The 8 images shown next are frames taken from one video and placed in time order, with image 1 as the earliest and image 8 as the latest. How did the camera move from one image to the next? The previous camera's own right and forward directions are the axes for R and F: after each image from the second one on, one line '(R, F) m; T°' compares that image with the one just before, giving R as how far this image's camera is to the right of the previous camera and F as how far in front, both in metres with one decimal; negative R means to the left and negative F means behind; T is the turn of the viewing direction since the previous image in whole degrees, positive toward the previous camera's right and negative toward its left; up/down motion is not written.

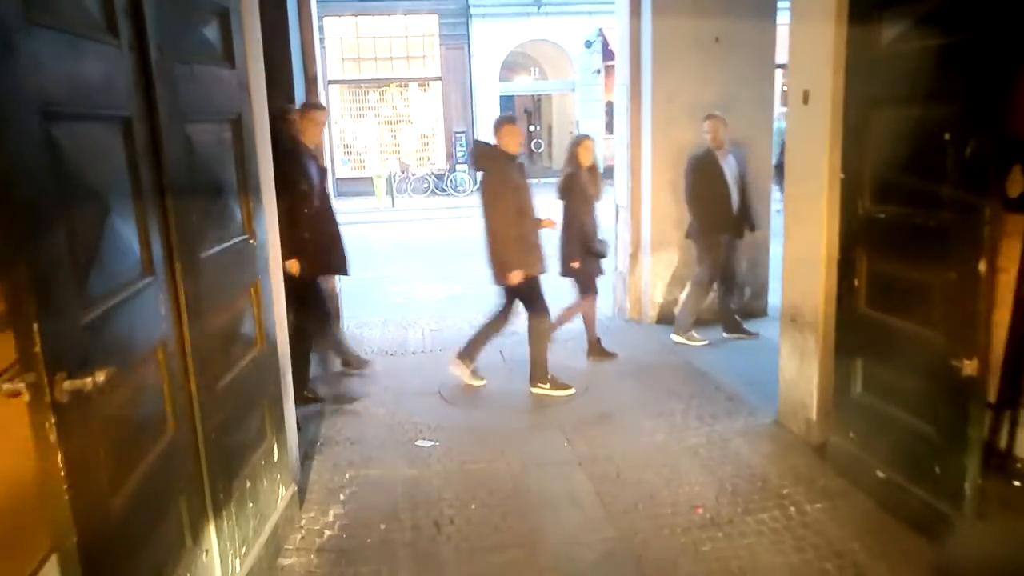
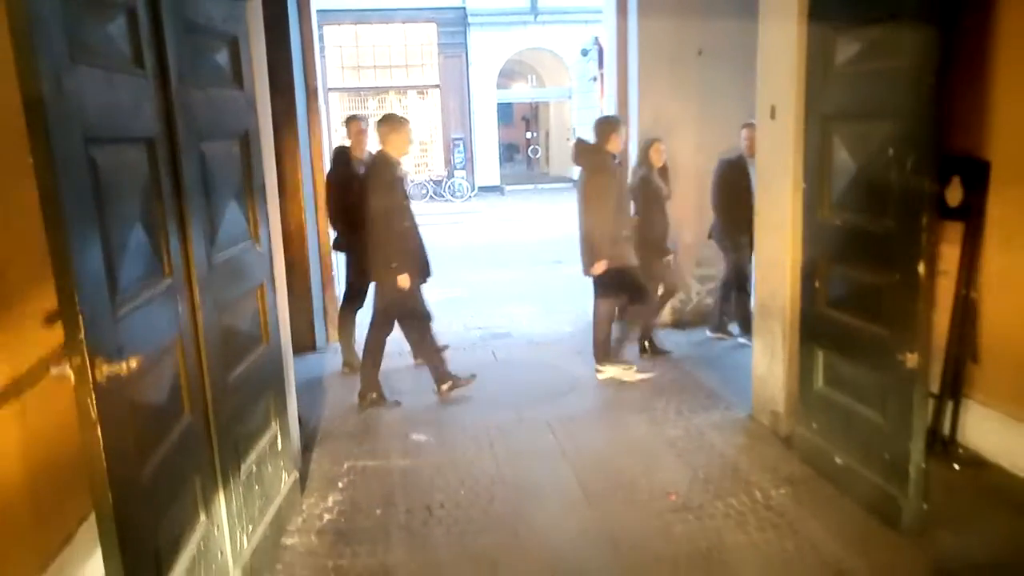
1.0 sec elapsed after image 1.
(+0.1, -0.2) m; 0°
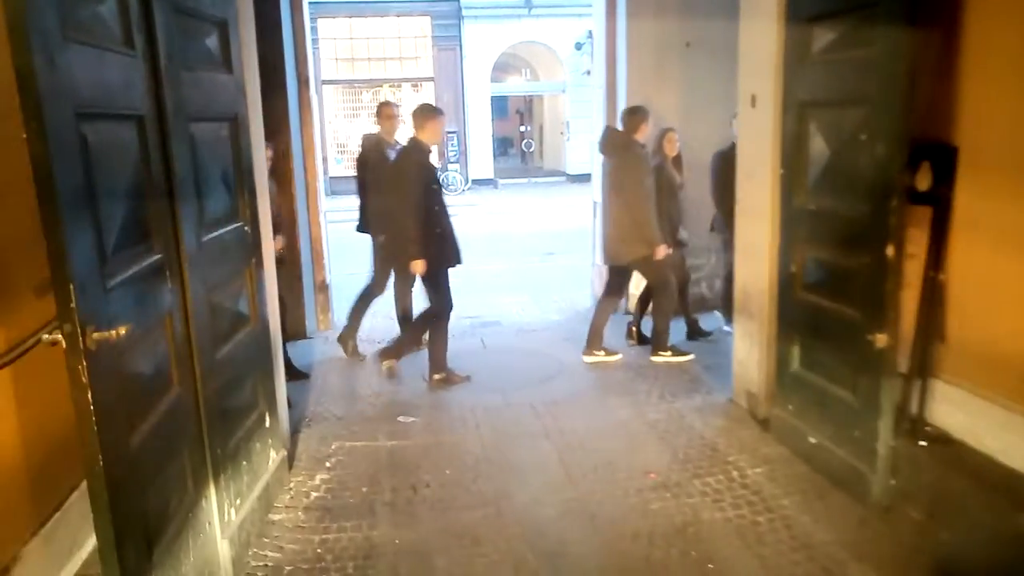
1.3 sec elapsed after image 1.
(0.0, -0.1) m; 0°
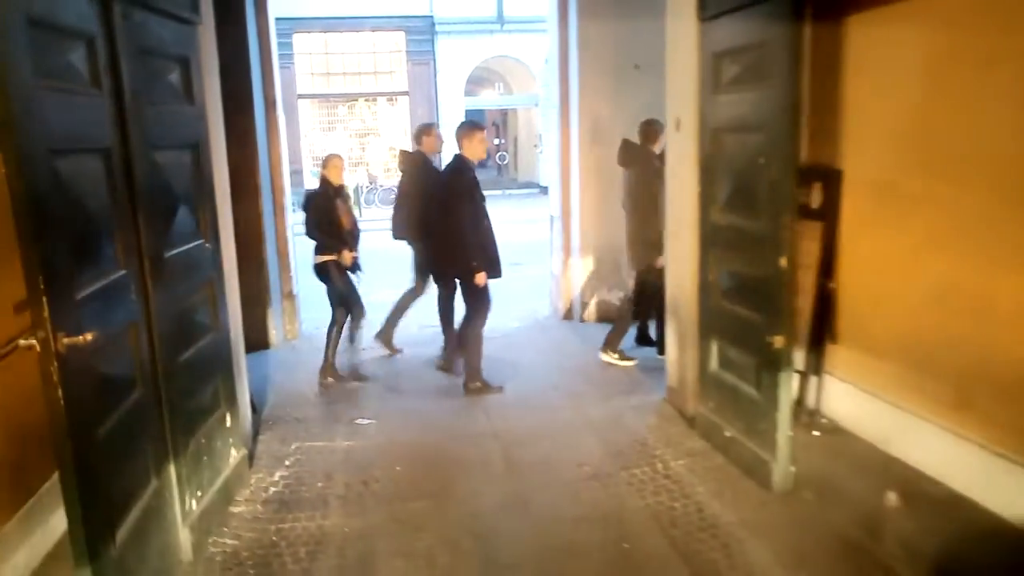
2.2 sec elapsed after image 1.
(+0.2, -0.3) m; +1°
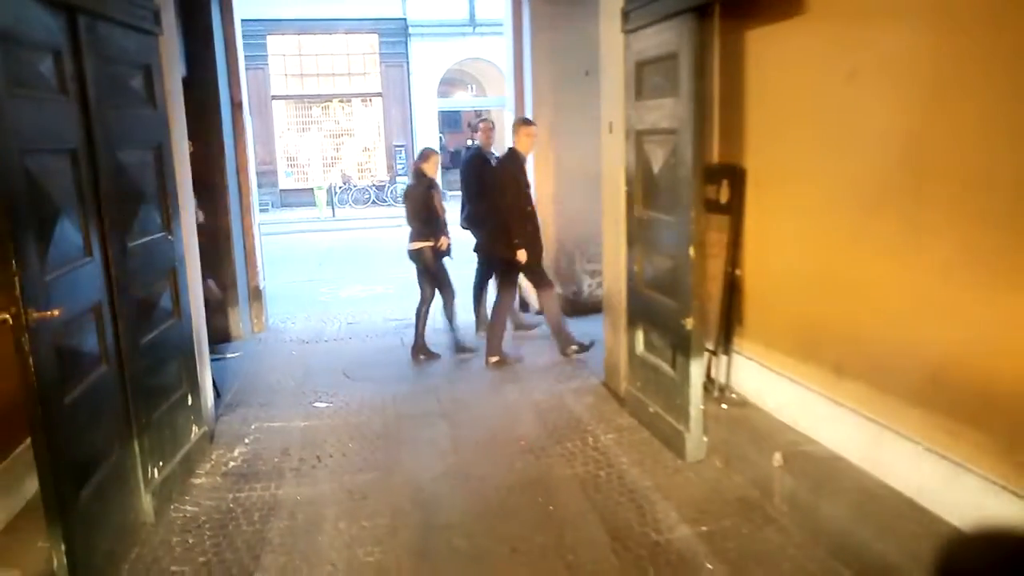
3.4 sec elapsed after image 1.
(+0.2, -0.3) m; +1°
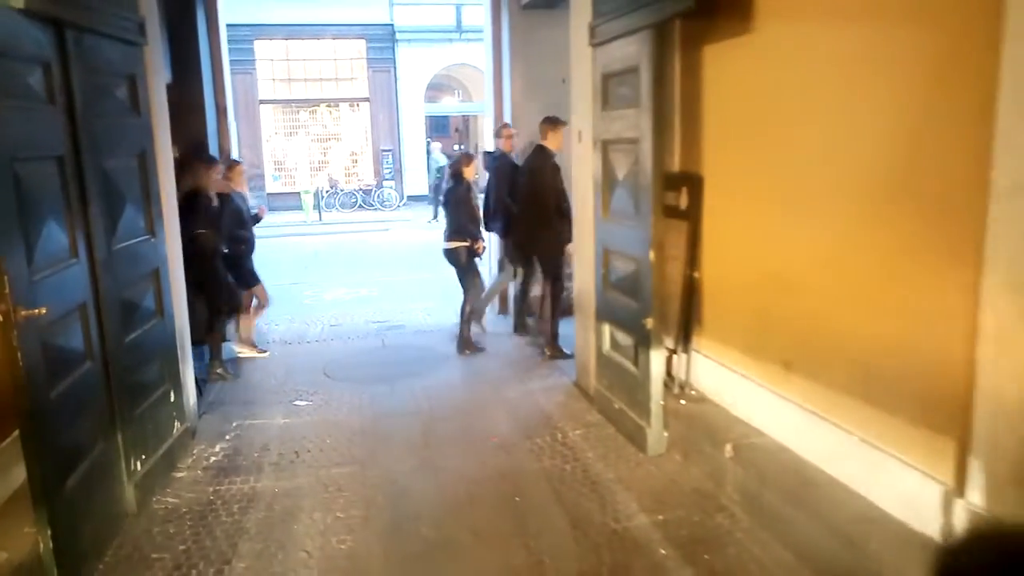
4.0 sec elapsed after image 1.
(+0.1, -0.2) m; +1°
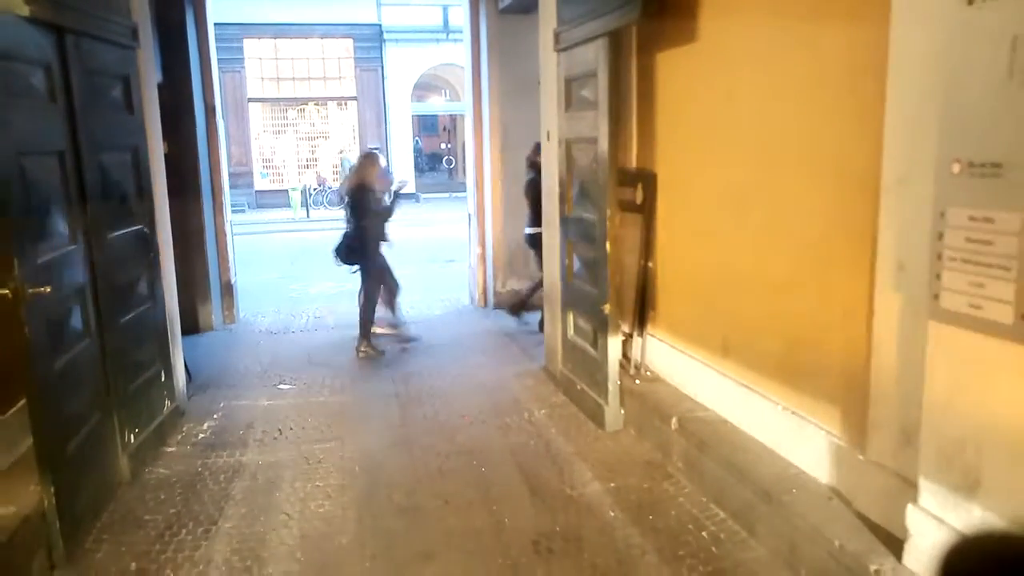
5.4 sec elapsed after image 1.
(+0.1, -0.3) m; +1°
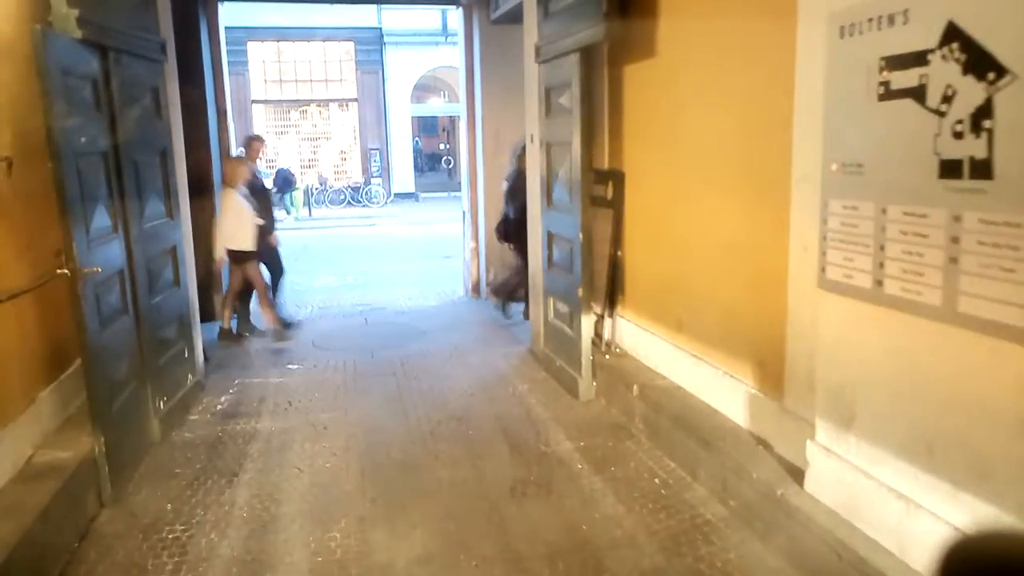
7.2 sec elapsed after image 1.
(+0.1, -0.5) m; 0°
